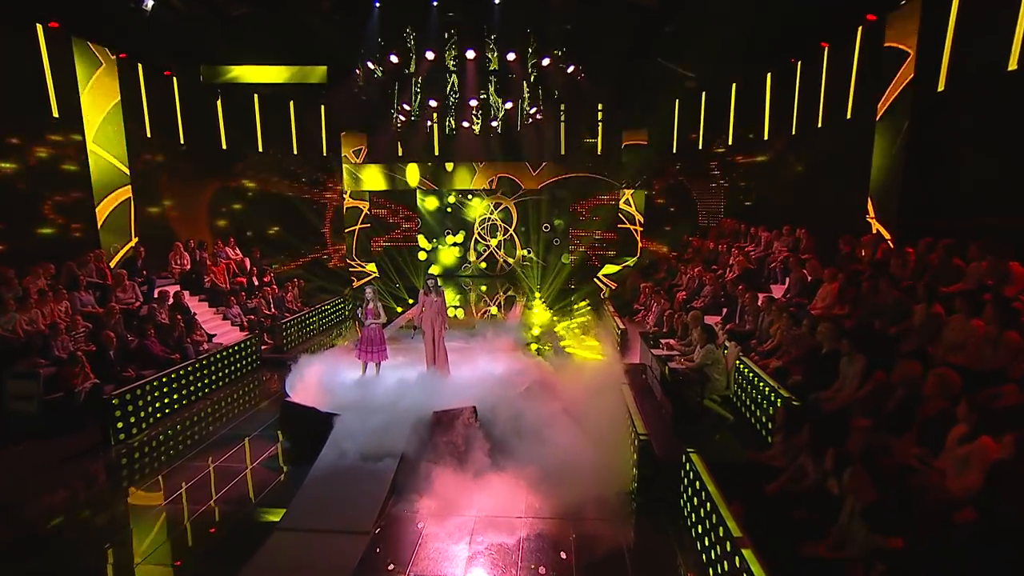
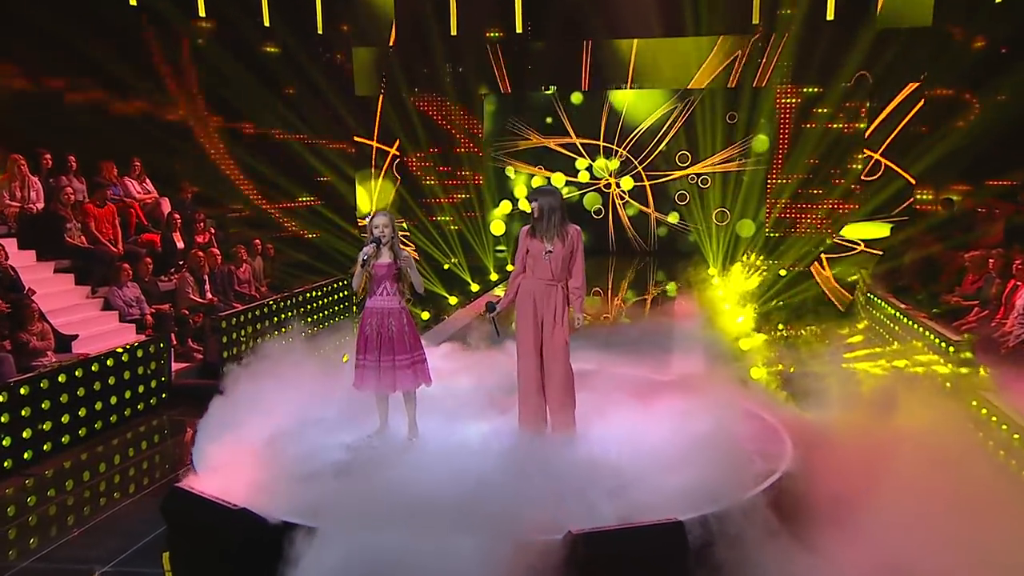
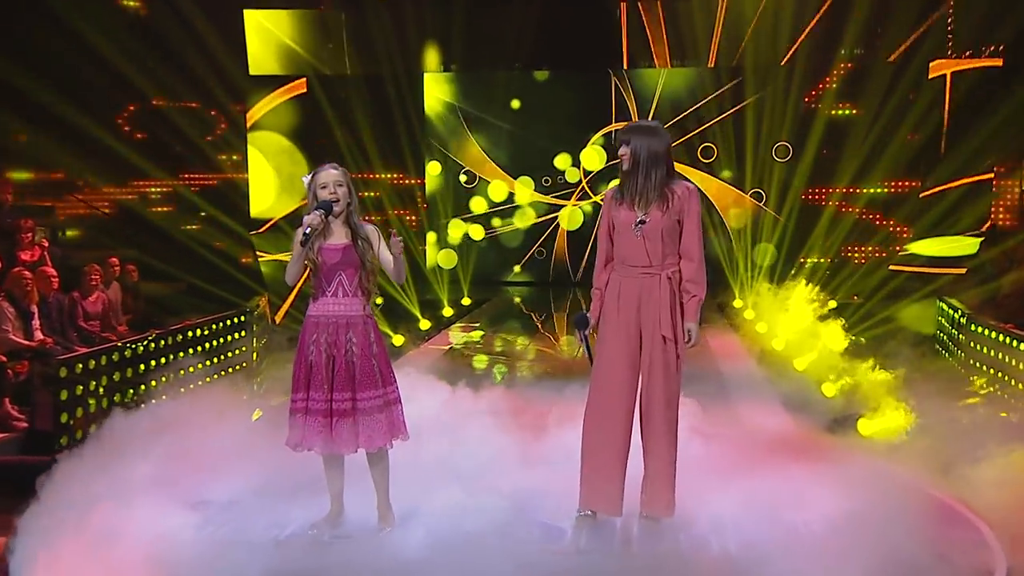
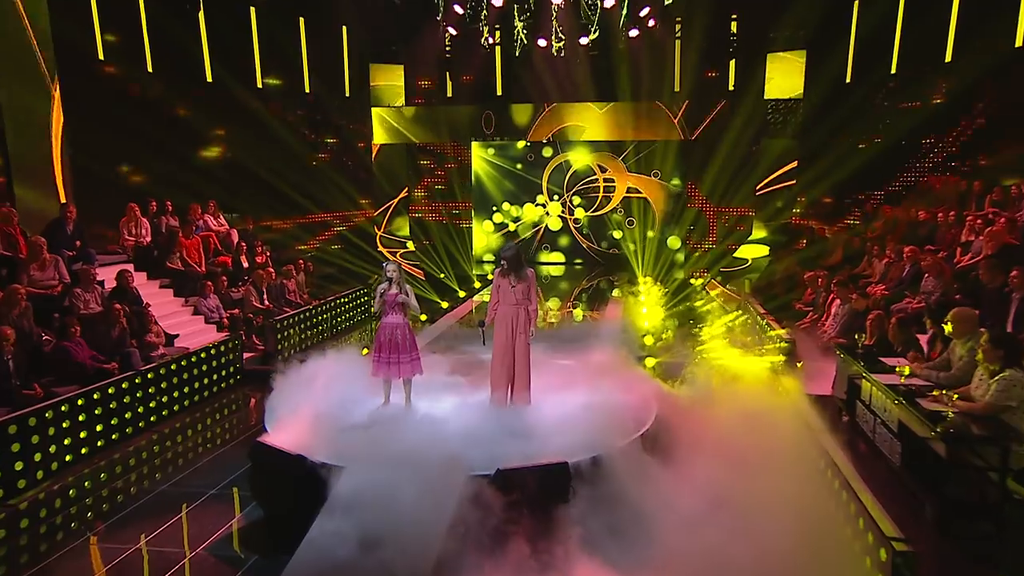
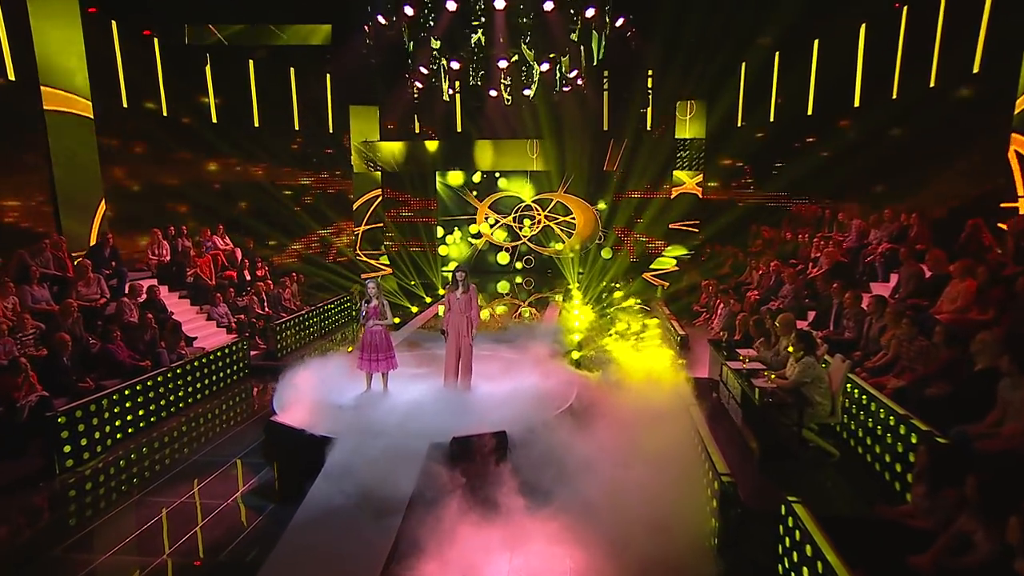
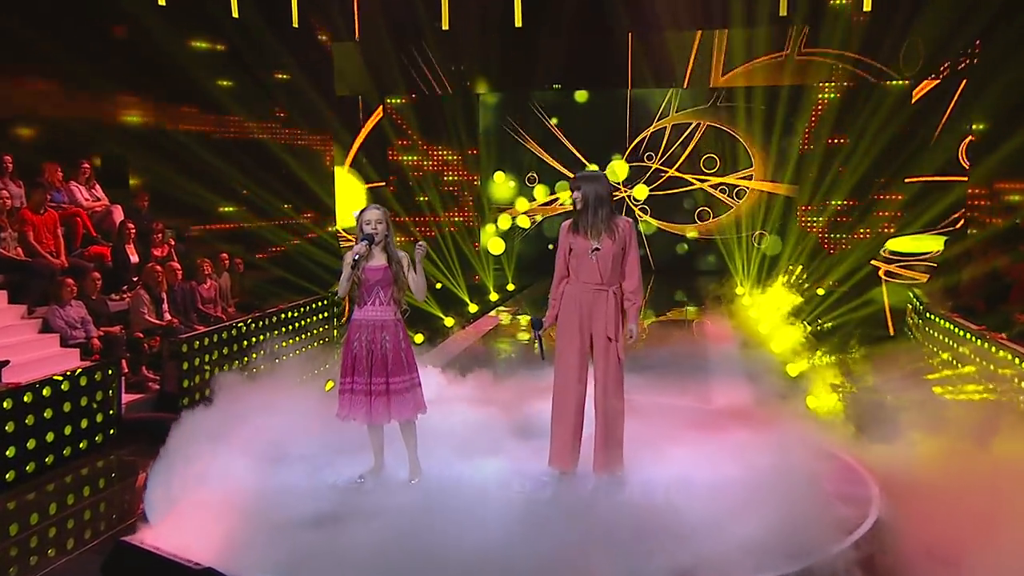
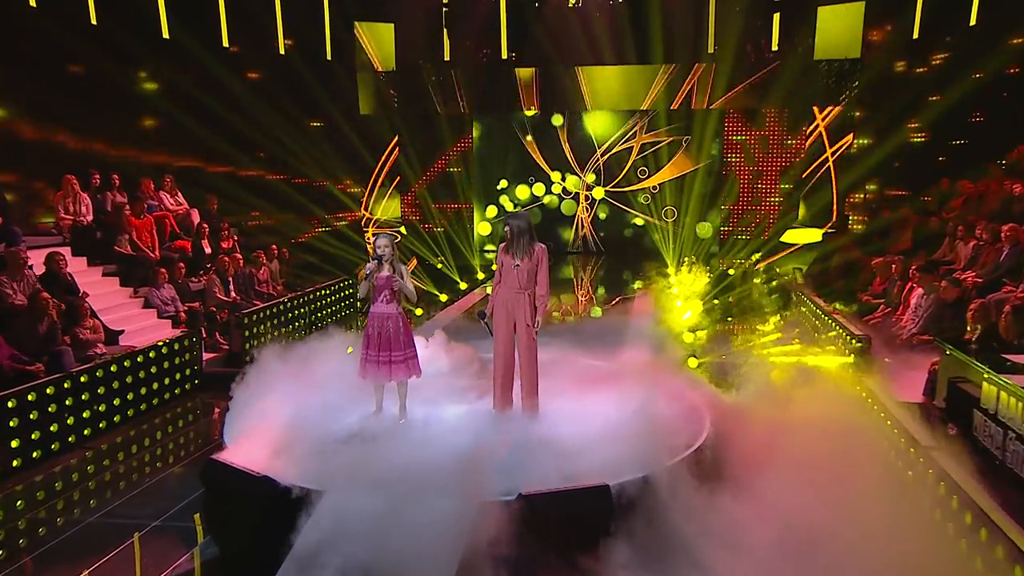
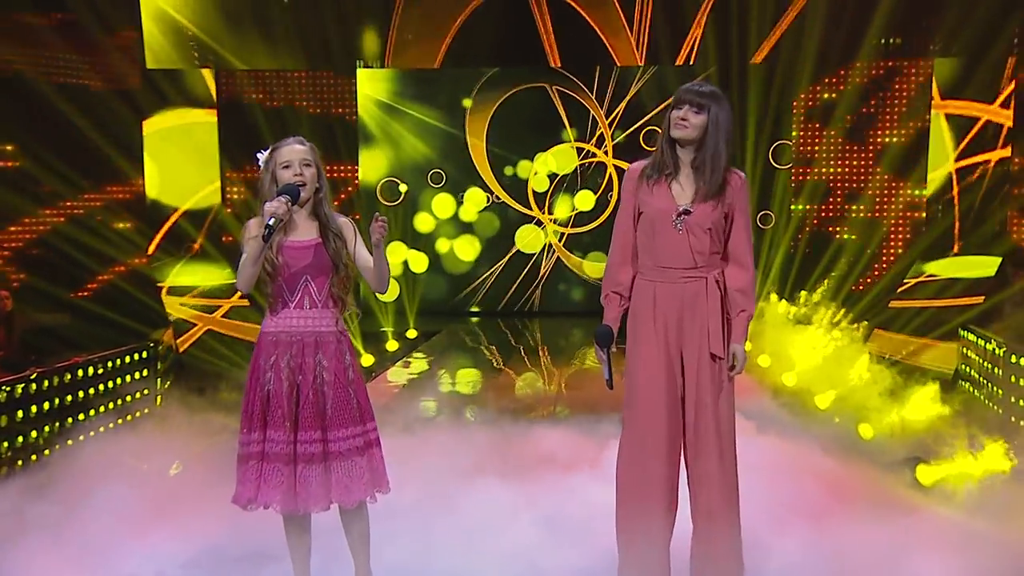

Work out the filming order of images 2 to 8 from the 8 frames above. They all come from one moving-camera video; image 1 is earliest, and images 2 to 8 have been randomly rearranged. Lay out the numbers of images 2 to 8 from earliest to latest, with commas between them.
5, 4, 7, 2, 6, 3, 8
